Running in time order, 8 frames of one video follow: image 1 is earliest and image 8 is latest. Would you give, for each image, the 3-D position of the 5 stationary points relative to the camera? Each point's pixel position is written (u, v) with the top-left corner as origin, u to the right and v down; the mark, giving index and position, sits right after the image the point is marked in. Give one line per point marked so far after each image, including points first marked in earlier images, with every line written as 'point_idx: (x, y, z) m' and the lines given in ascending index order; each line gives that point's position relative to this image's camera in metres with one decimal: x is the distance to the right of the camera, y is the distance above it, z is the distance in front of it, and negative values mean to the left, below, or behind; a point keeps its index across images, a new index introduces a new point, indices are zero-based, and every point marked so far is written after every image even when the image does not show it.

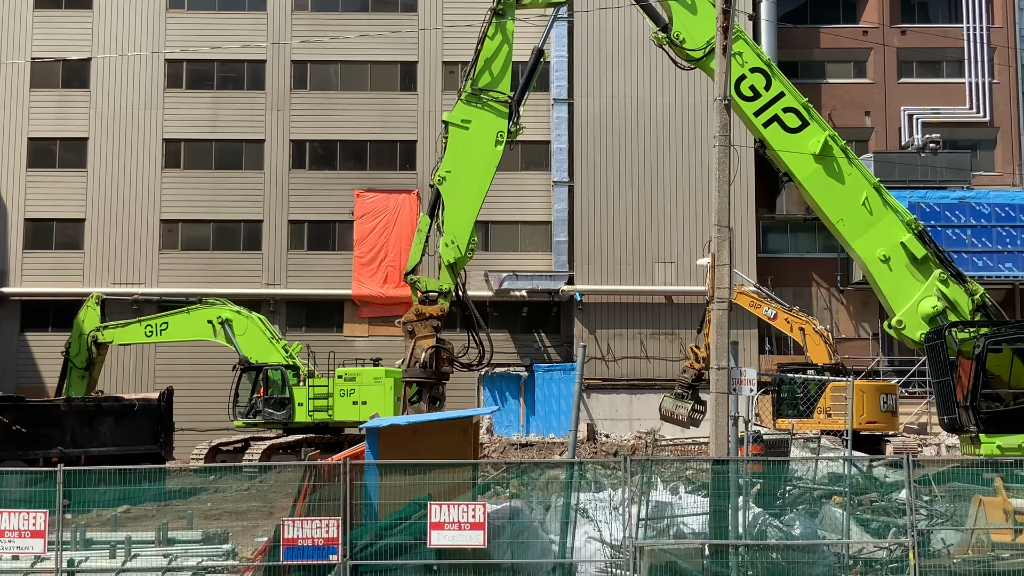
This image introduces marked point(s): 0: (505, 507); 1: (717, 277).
0: (0.0, -2.4, +8.7) m
1: (+2.3, +0.1, +9.3) m
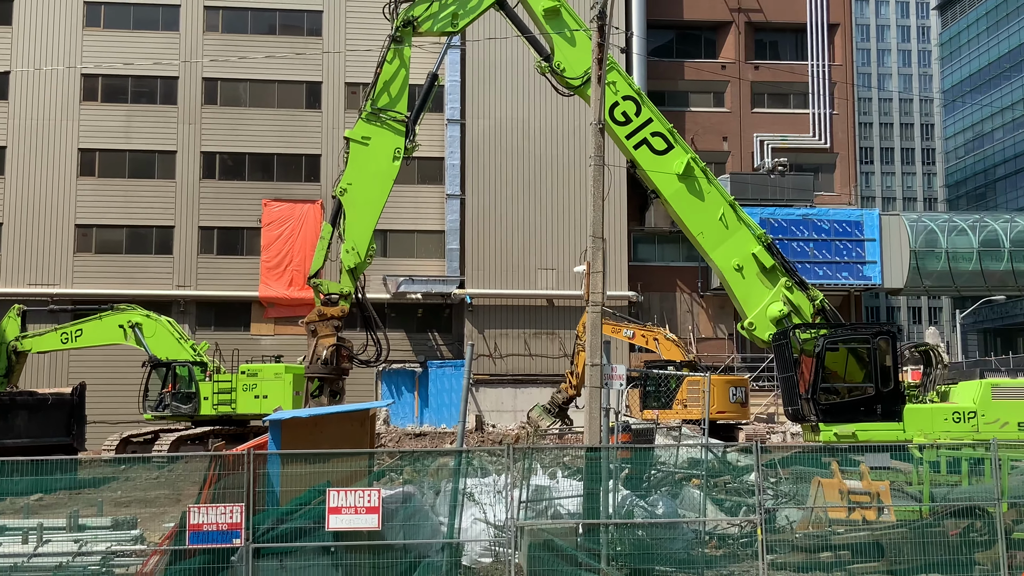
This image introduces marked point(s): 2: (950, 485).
0: (-1.3, -2.4, +9.6) m
1: (+1.0, +0.1, +10.3) m
2: (+5.3, -2.4, +9.9) m
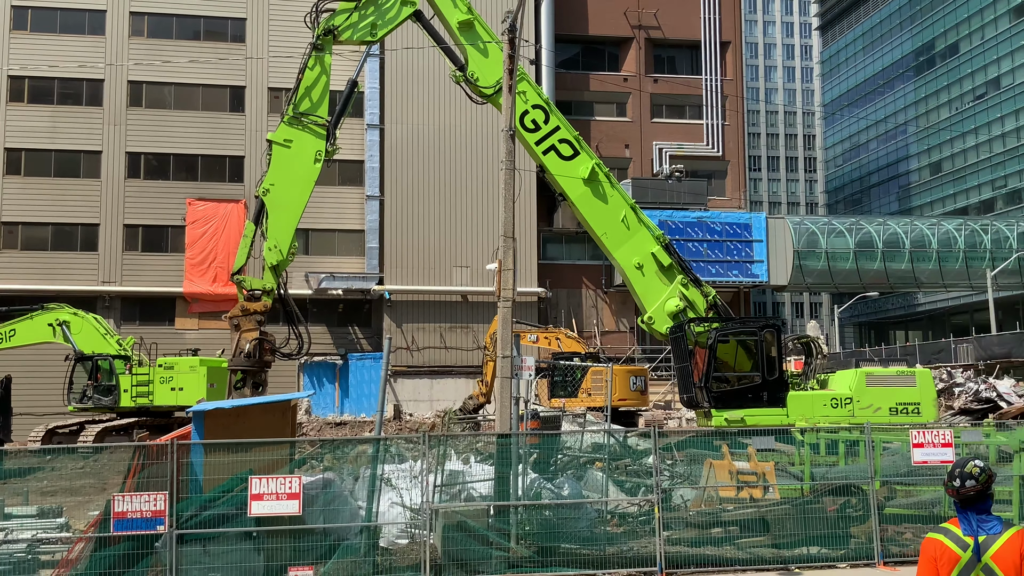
0: (-2.4, -2.4, +10.1) m
1: (-0.1, +0.1, +11.0) m
2: (+4.2, -2.3, +10.8) m
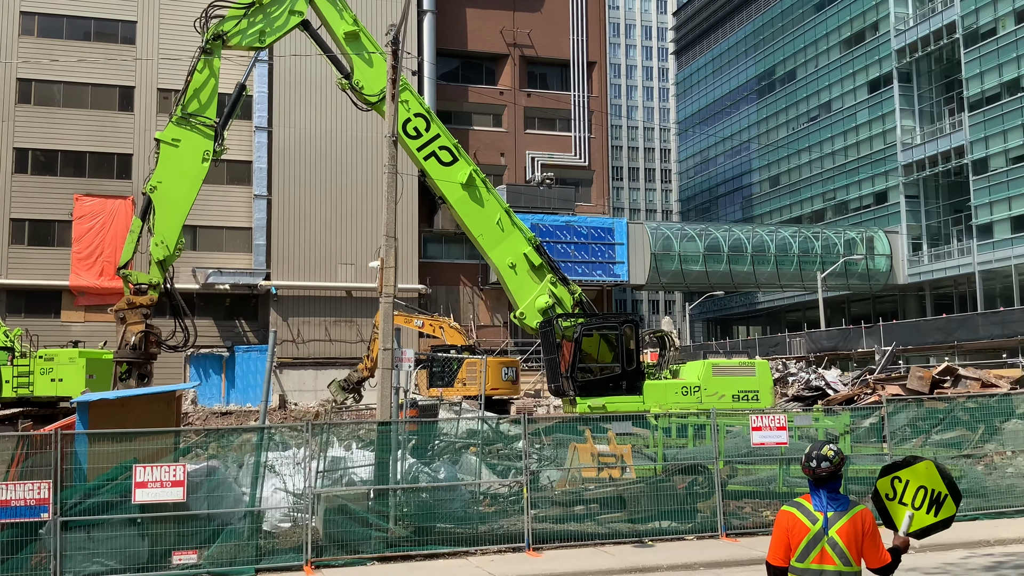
0: (-4.0, -2.3, +10.5) m
1: (-1.8, +0.2, +11.7) m
2: (+2.5, -2.3, +12.0) m
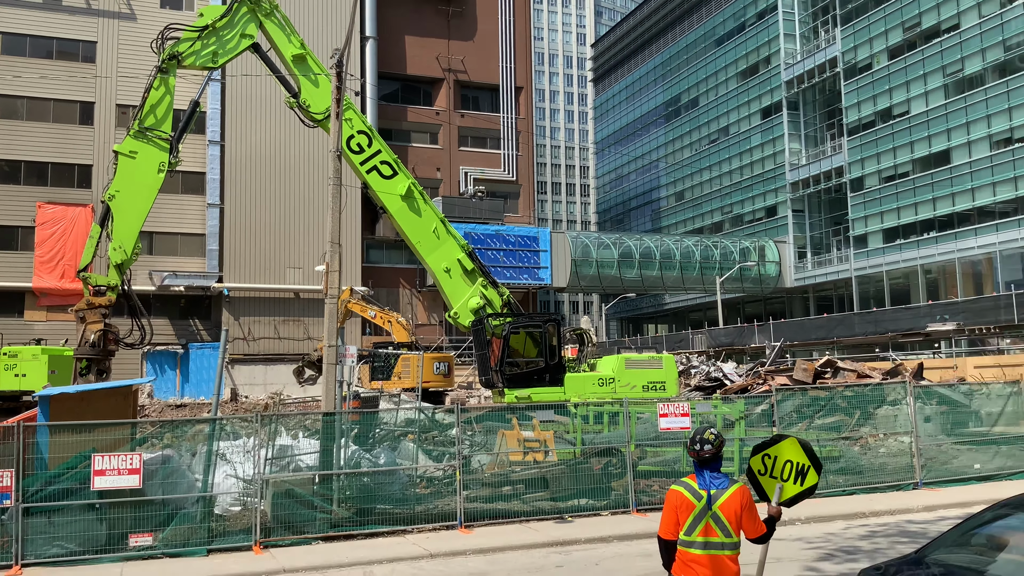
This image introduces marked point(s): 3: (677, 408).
0: (-4.9, -2.3, +11.5) m
1: (-2.8, +0.1, +12.8) m
2: (+1.4, -2.4, +13.4) m
3: (+2.8, -2.0, +13.7) m
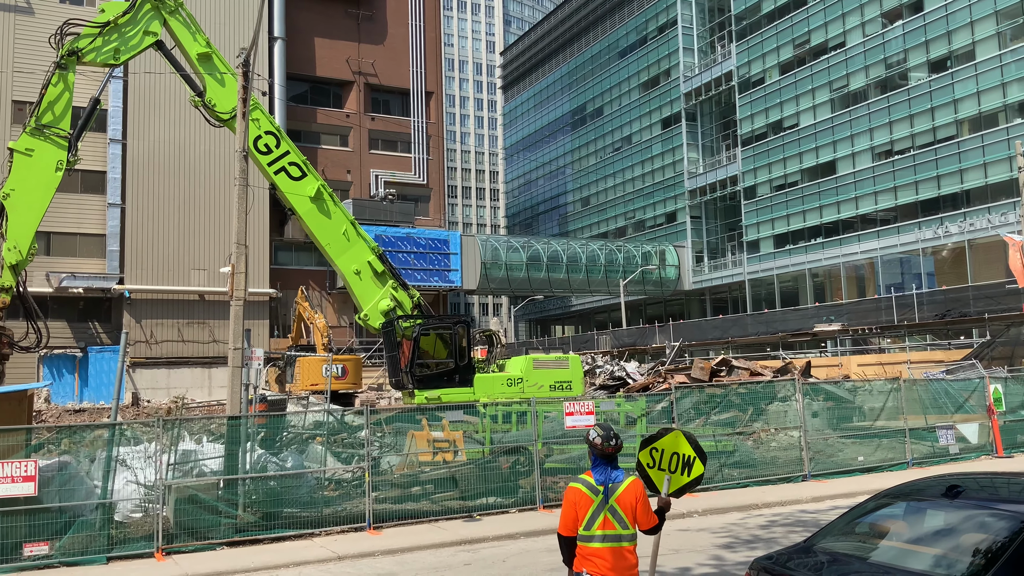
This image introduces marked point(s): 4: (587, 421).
0: (-6.2, -2.3, +11.1) m
1: (-4.3, +0.1, +12.7) m
2: (-0.1, -2.4, +13.7) m
3: (+1.3, -2.1, +14.1) m
4: (+1.3, -2.3, +14.2) m
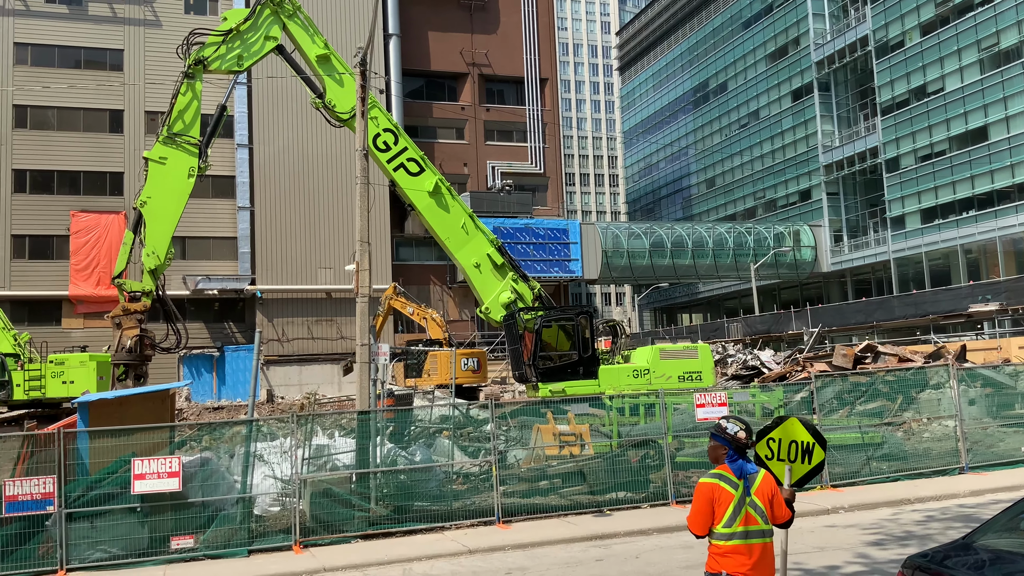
0: (-4.4, -2.4, +11.6) m
1: (-2.4, +0.2, +12.8) m
2: (+2.0, -2.2, +13.3) m
3: (+3.4, -1.8, +13.5) m
4: (+3.4, -2.1, +13.6) m
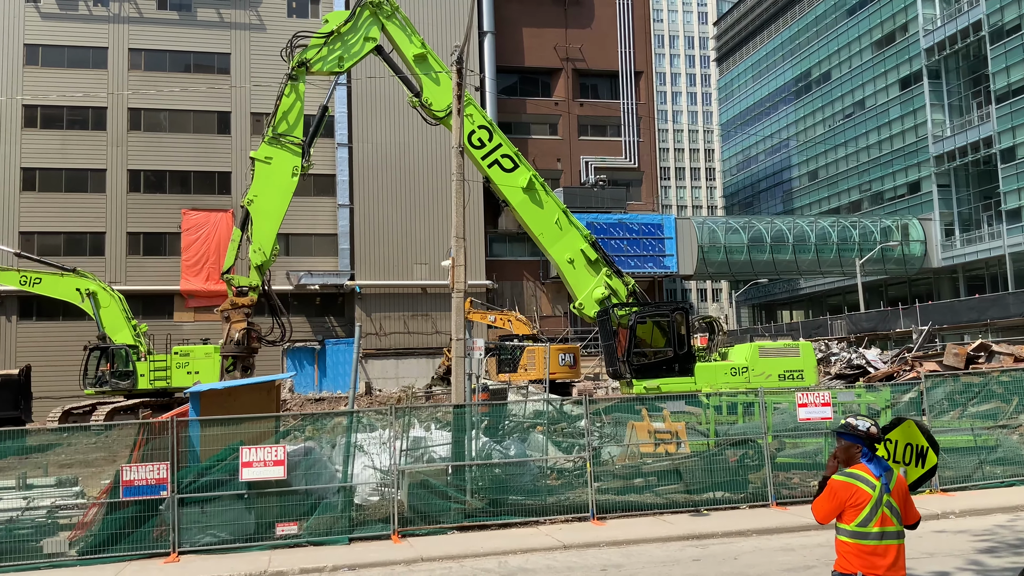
0: (-3.1, -2.3, +11.9) m
1: (-0.9, +0.2, +13.0) m
2: (+3.5, -2.1, +13.0) m
3: (+4.9, -1.8, +13.2) m
4: (+5.0, -2.0, +13.2) m
